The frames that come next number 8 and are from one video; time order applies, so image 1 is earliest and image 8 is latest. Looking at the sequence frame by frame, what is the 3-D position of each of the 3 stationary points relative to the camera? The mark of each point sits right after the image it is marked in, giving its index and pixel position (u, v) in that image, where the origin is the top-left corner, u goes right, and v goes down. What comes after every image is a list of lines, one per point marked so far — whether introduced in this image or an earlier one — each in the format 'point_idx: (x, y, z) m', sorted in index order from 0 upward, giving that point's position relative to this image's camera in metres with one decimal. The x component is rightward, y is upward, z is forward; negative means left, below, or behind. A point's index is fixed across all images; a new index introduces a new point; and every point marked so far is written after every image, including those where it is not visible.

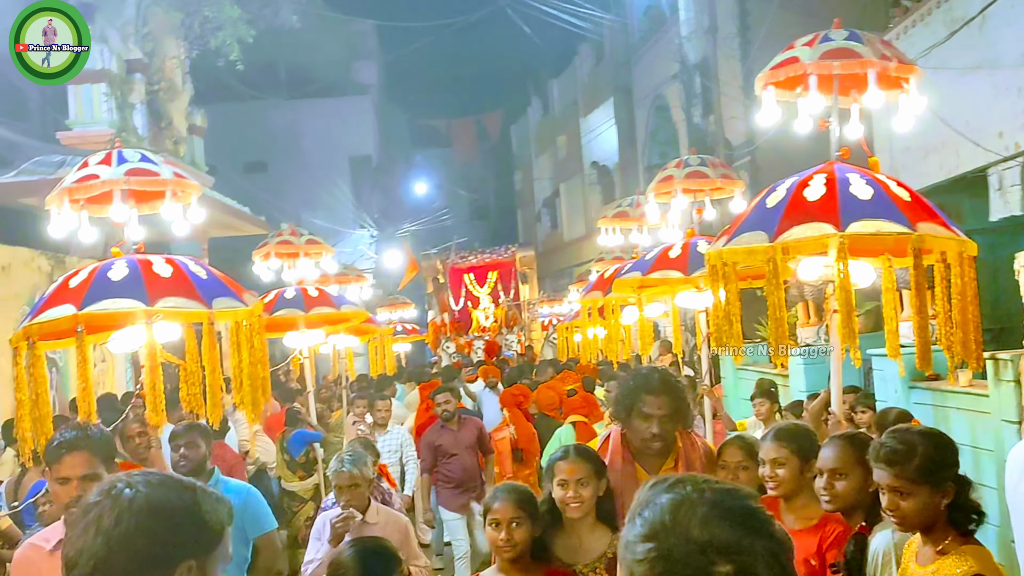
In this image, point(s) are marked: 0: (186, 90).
0: (-4.6, +2.8, +11.7) m
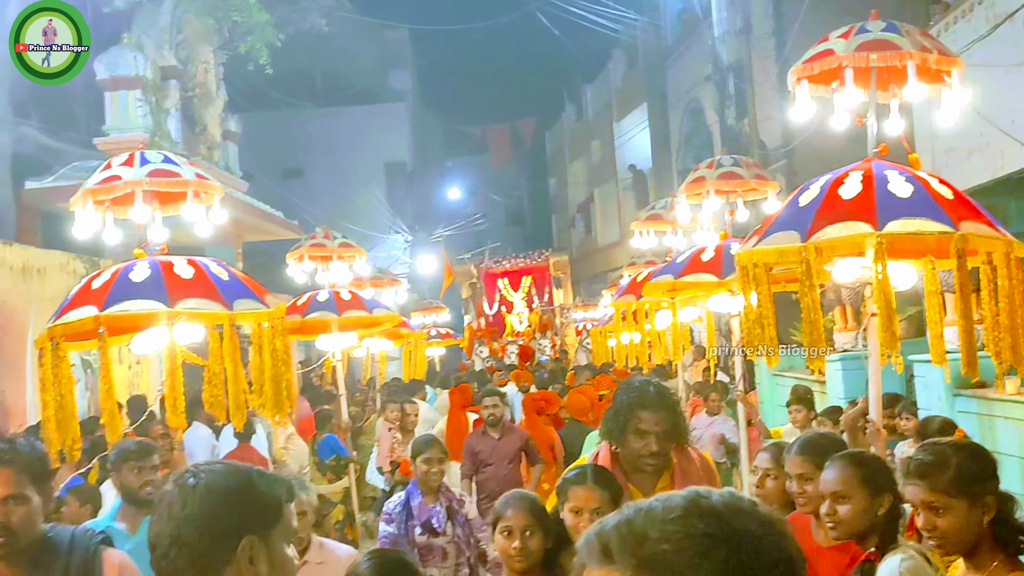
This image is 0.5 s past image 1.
0: (-4.1, +2.8, +11.8) m
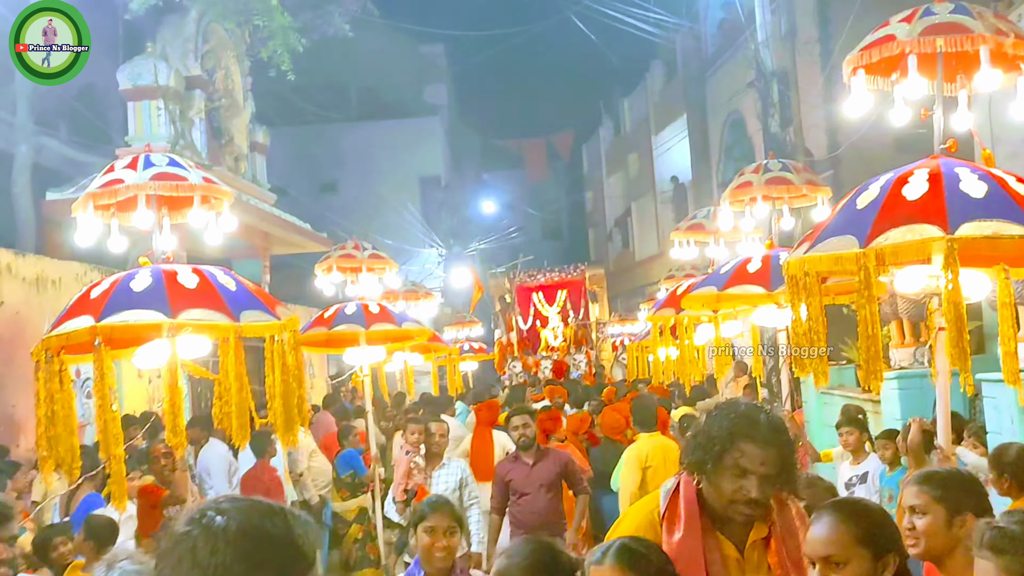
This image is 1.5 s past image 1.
0: (-3.7, +2.6, +11.6) m
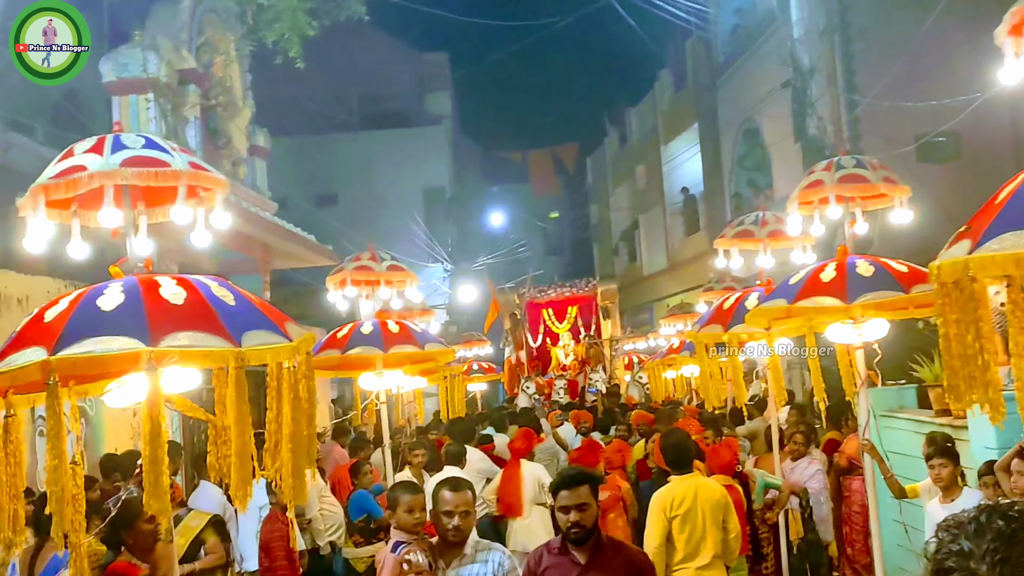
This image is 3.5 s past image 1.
0: (-3.5, +2.3, +10.8) m
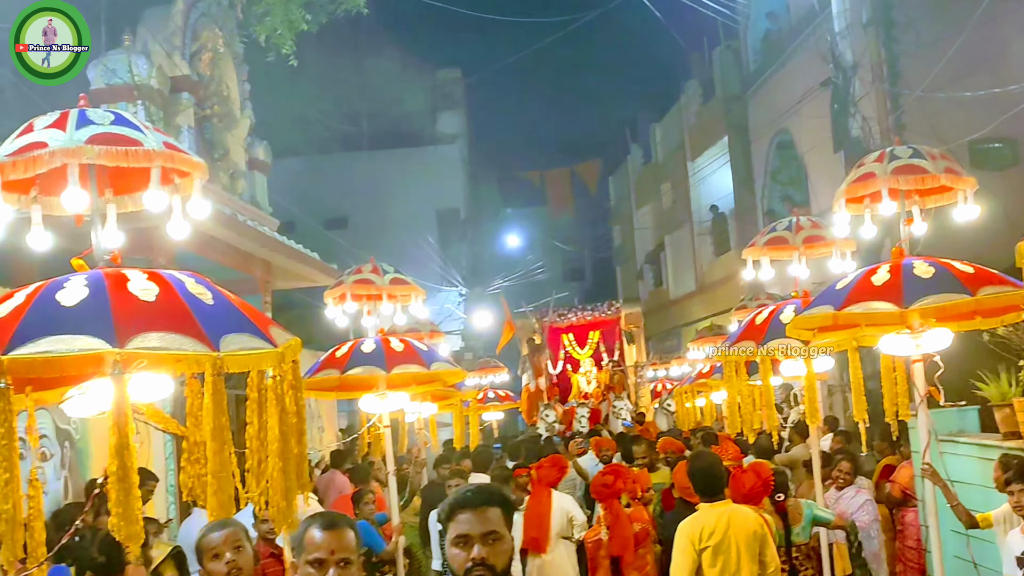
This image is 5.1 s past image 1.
0: (-3.2, +2.1, +10.4) m
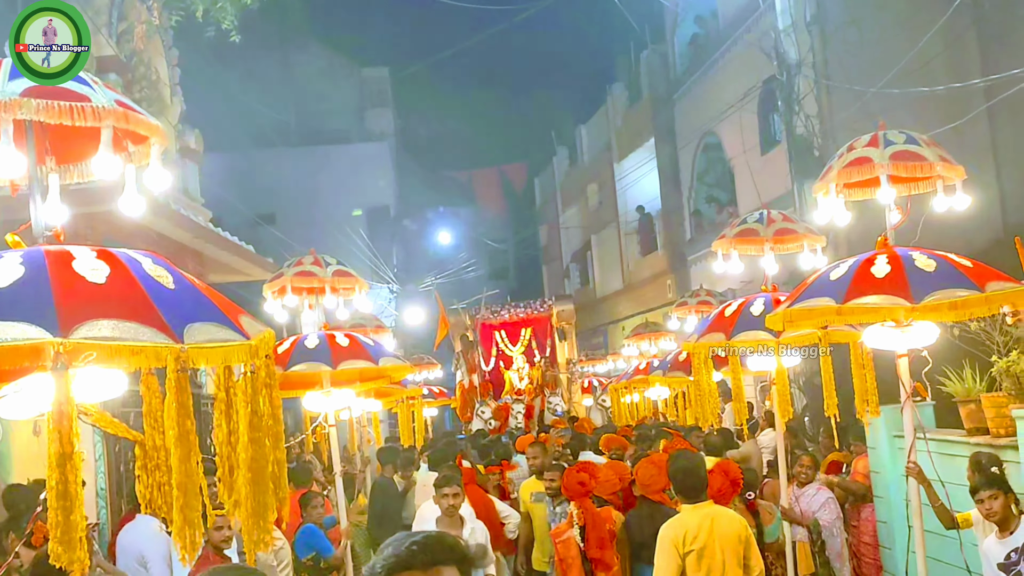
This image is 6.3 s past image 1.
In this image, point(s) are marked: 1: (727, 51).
0: (-3.9, +2.2, +9.6) m
1: (+4.3, +4.8, +16.8) m
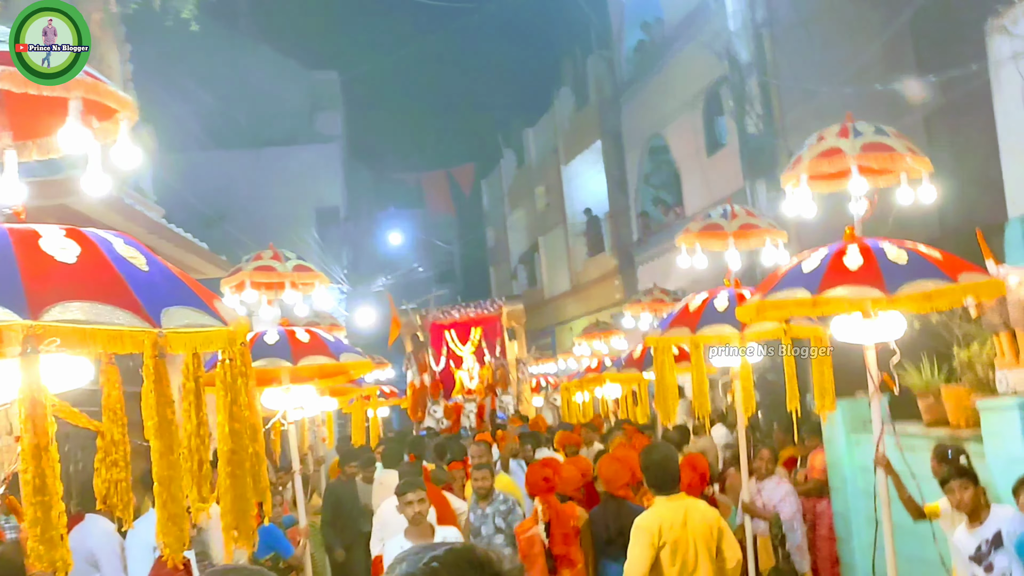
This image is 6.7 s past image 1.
0: (-4.3, +2.2, +9.3) m
1: (+3.3, +4.8, +17.0) m
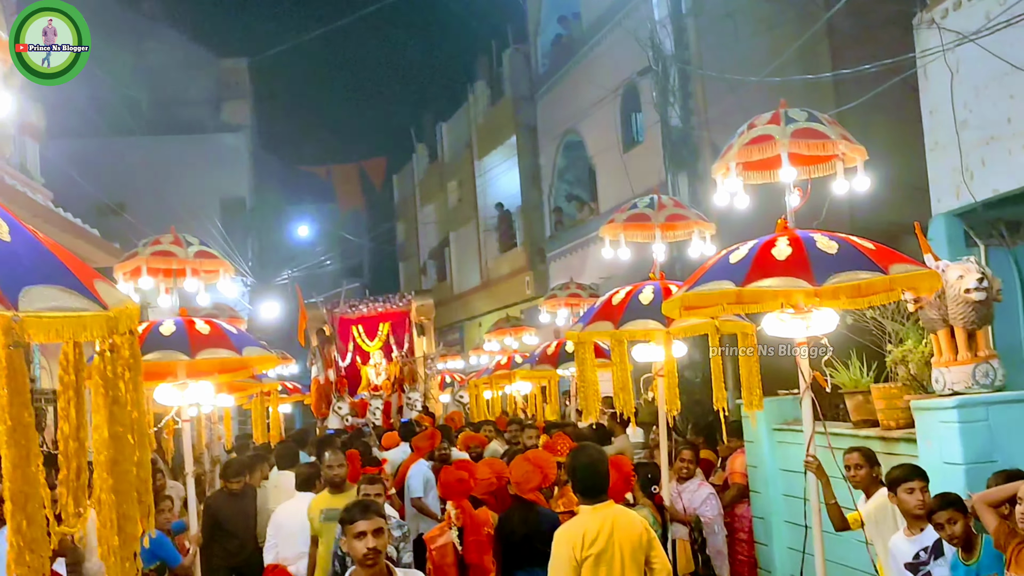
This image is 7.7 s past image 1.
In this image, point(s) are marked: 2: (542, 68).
0: (-5.2, +2.4, +8.3) m
1: (+1.6, +4.8, +16.9) m
2: (+0.7, +5.2, +19.5) m
